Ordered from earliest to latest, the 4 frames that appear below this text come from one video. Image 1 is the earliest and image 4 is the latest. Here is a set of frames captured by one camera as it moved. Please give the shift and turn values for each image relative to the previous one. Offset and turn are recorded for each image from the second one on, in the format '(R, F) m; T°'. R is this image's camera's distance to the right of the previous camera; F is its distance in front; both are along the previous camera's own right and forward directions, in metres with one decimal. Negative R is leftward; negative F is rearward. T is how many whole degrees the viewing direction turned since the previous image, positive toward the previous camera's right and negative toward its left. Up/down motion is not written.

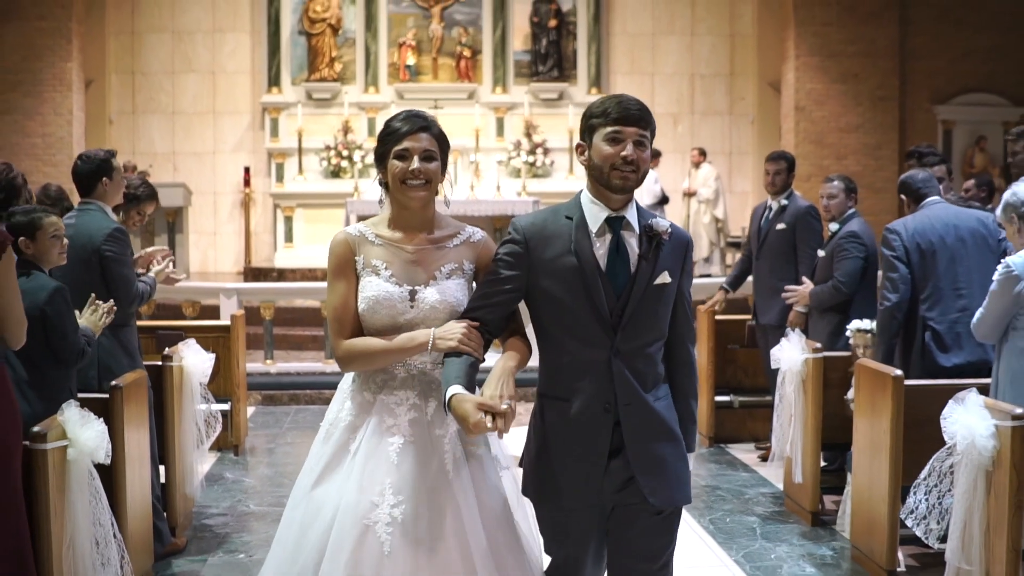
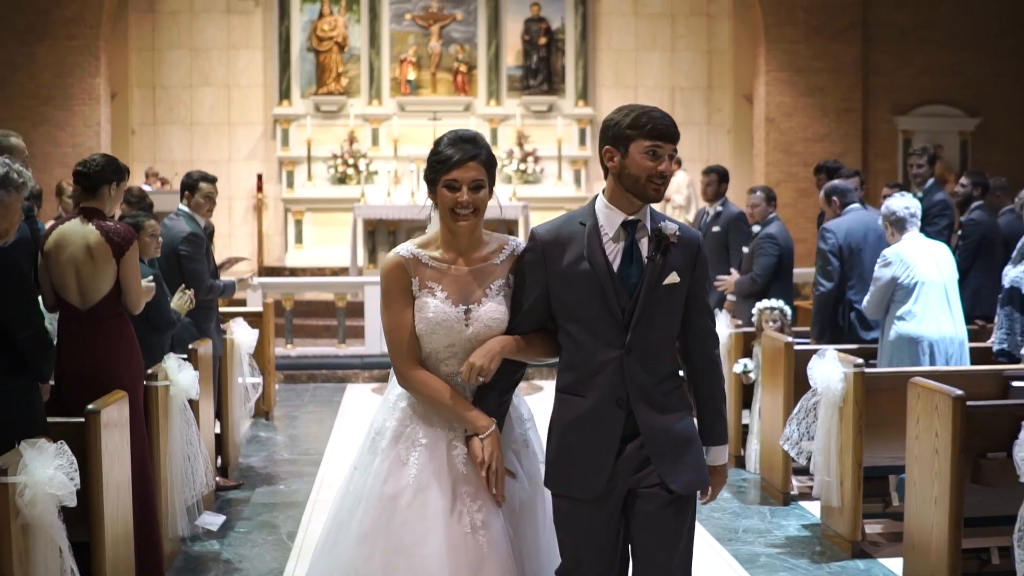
(+0.1, -1.4) m; 0°
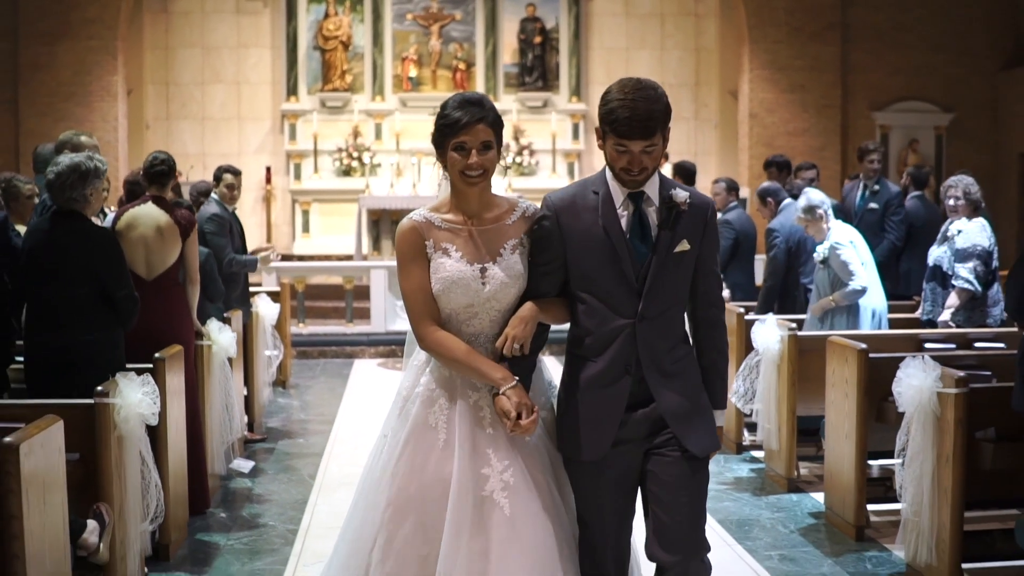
(+0.1, -1.0) m; 0°
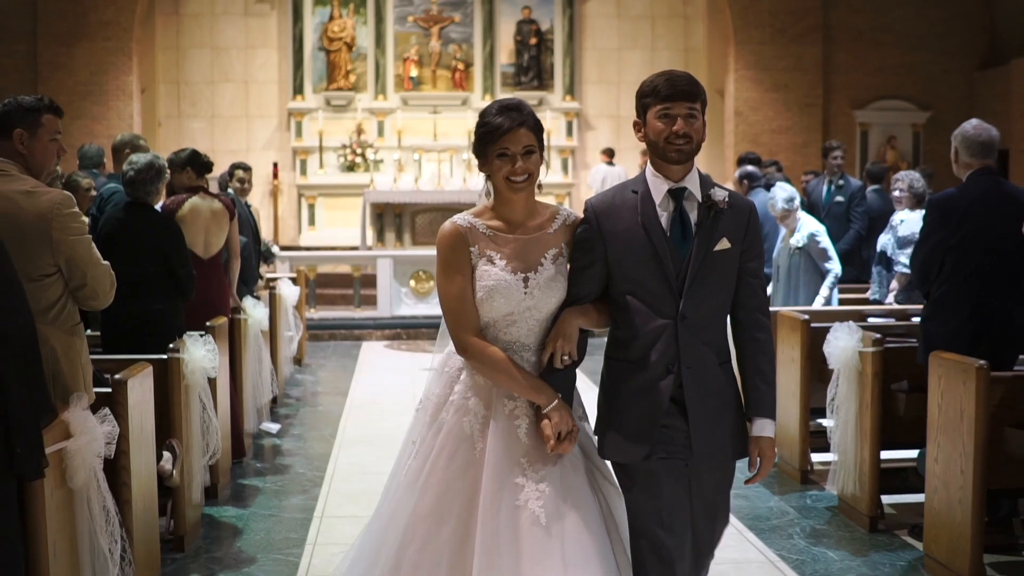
(0.0, -0.9) m; 0°
